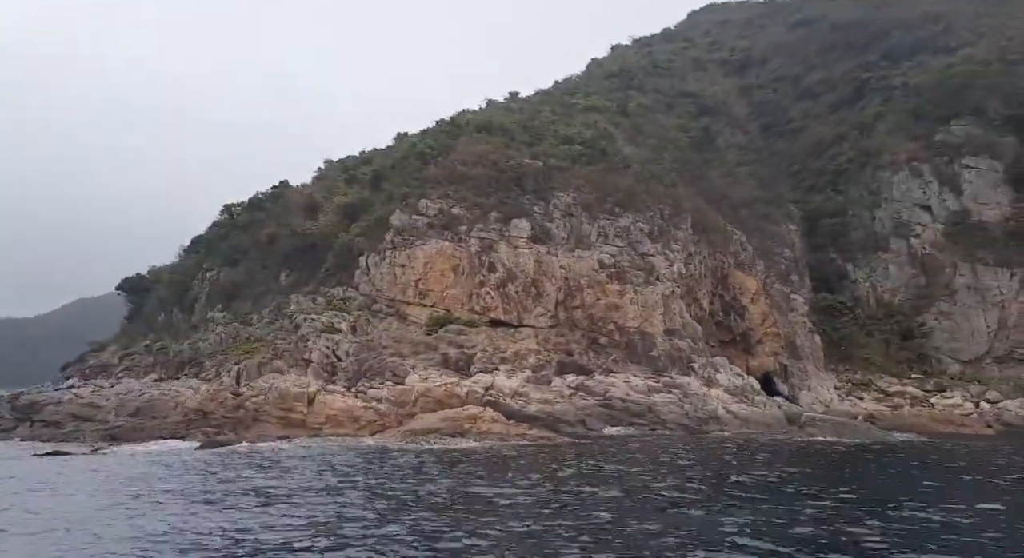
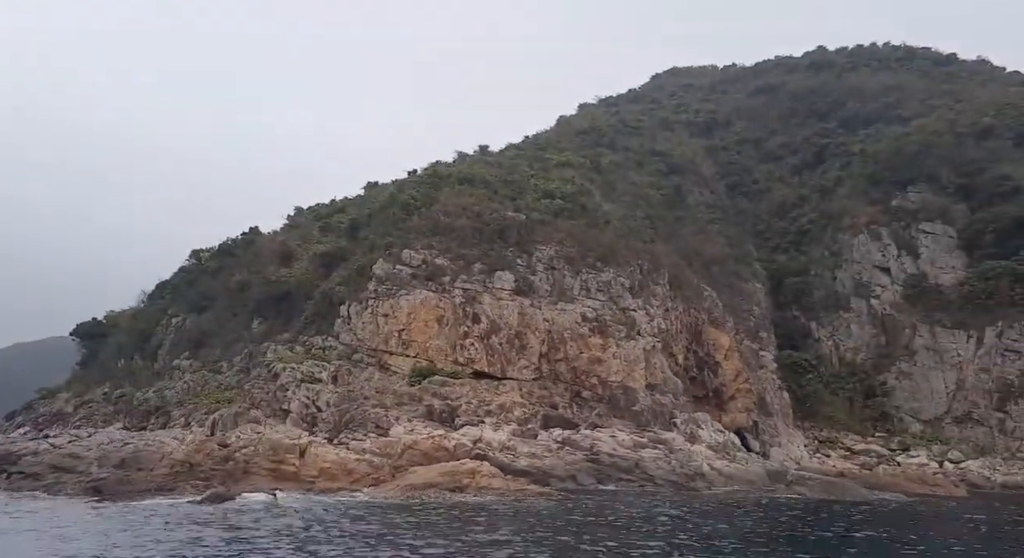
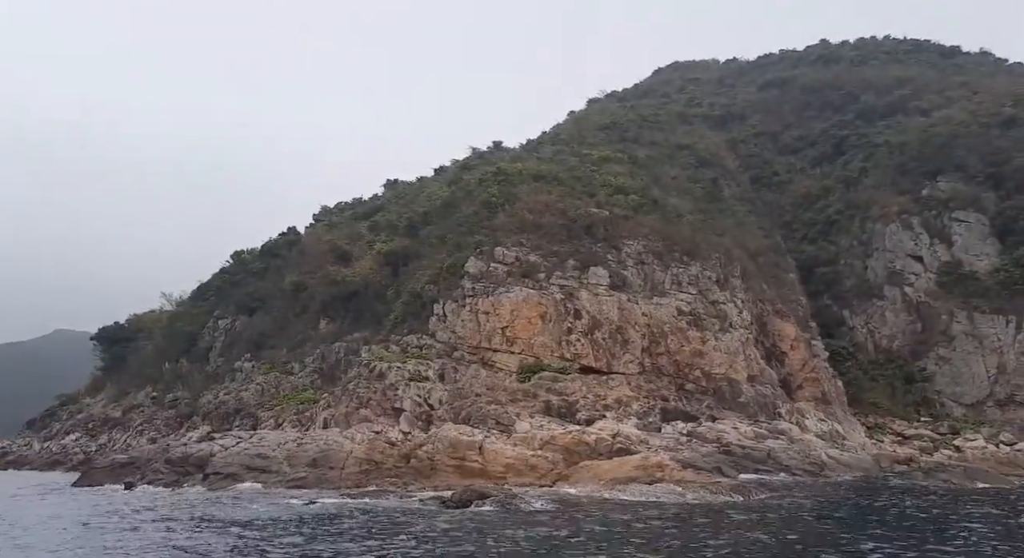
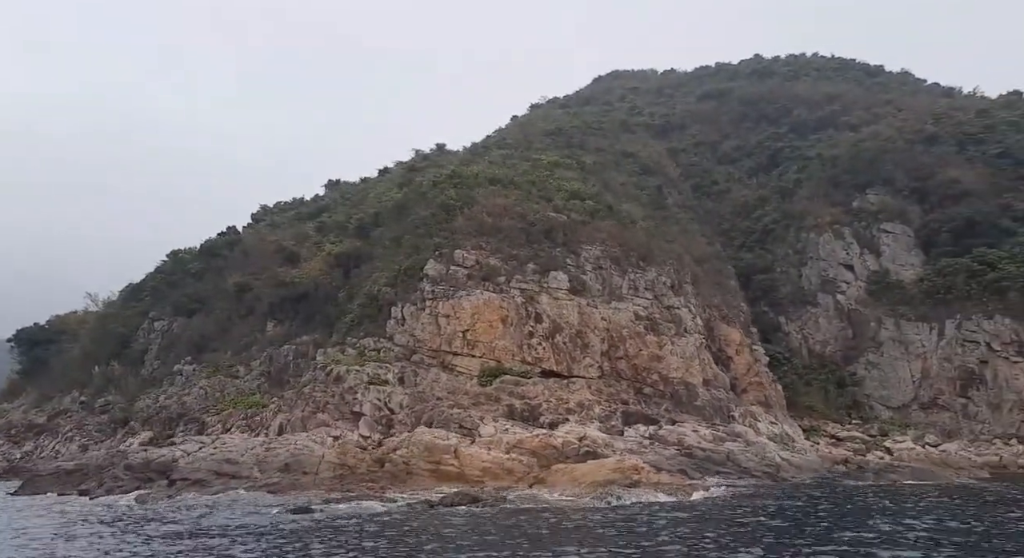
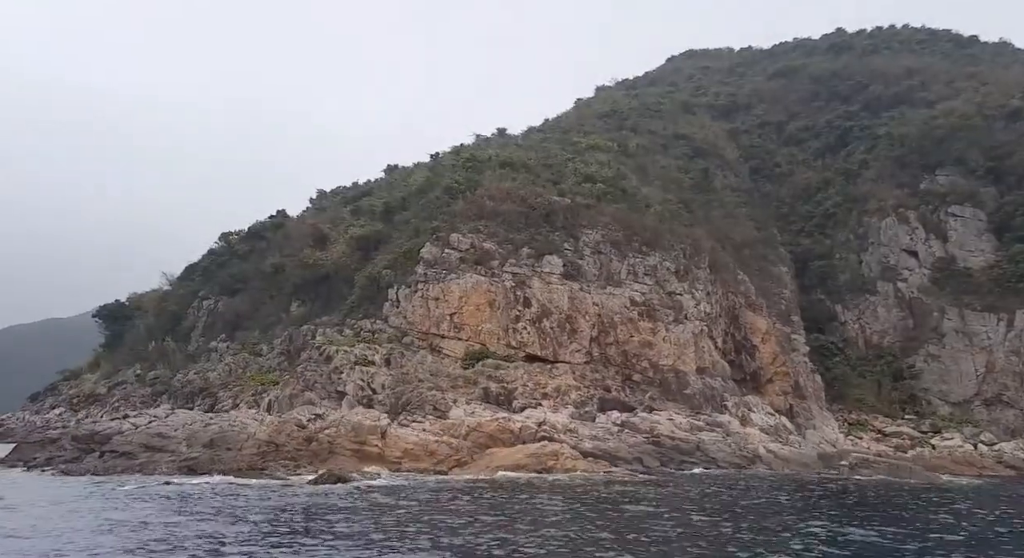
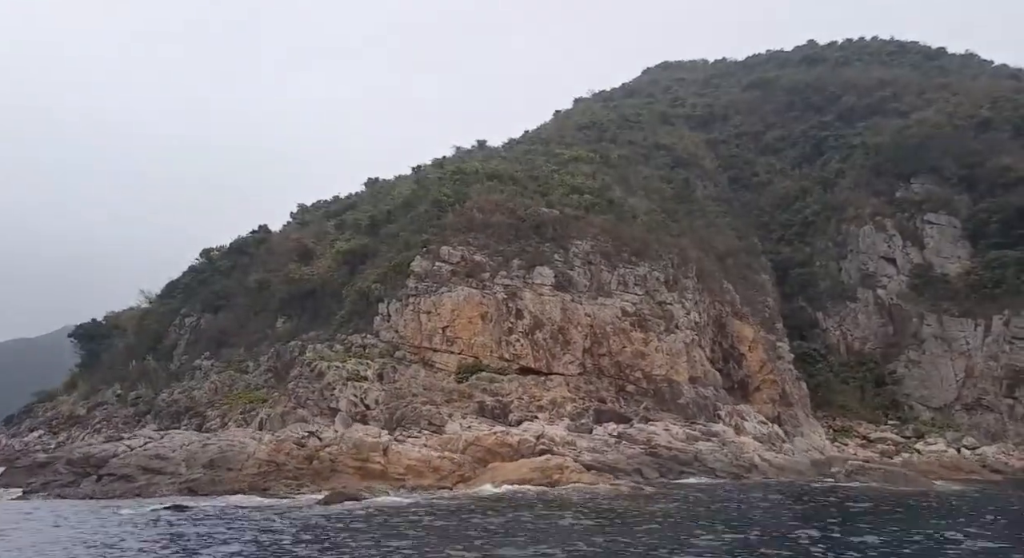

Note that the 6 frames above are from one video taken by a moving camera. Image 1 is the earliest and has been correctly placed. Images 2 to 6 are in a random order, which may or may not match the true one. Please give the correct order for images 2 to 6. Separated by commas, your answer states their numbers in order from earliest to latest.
2, 5, 6, 3, 4
